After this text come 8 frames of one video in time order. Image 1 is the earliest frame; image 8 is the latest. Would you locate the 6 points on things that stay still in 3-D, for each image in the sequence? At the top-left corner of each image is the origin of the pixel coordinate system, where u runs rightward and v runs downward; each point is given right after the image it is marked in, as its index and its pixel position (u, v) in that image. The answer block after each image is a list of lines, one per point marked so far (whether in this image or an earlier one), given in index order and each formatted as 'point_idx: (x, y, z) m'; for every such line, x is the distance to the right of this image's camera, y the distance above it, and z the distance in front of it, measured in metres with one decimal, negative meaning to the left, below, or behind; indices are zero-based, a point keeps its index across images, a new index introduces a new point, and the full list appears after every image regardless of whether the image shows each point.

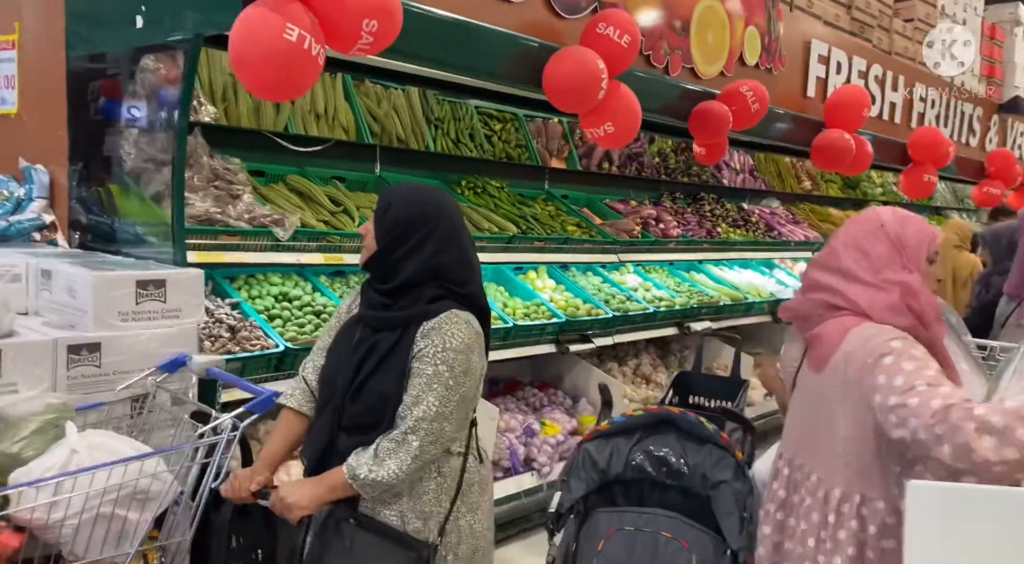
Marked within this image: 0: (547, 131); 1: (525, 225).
0: (+0.2, +0.9, +5.3) m
1: (+0.1, +0.3, +4.4) m
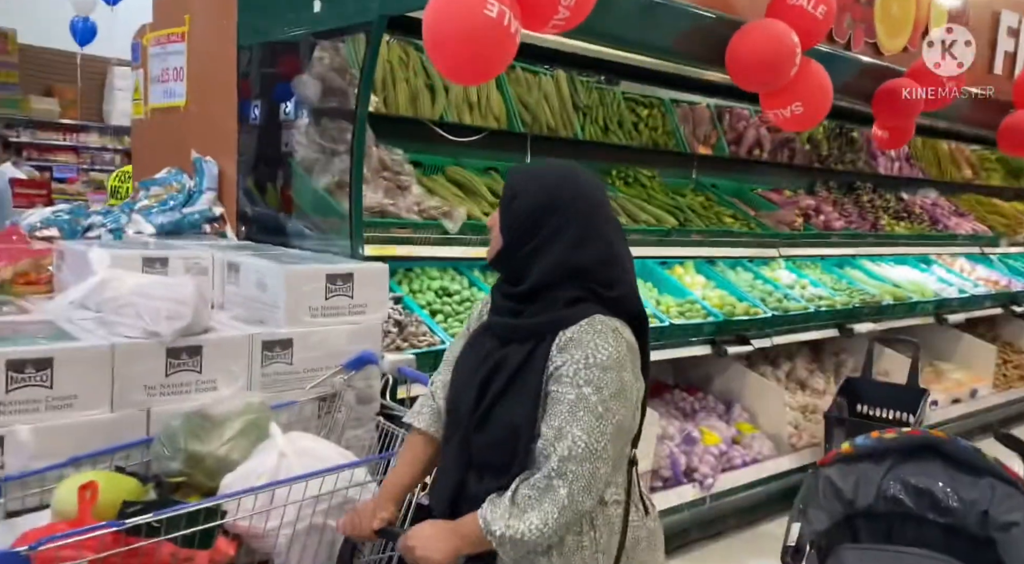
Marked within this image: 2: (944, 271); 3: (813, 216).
0: (+1.1, +1.0, +5.1) m
1: (+0.8, +0.3, +4.2) m
2: (+3.2, +0.1, +6.5) m
3: (+1.8, +0.4, +5.1) m
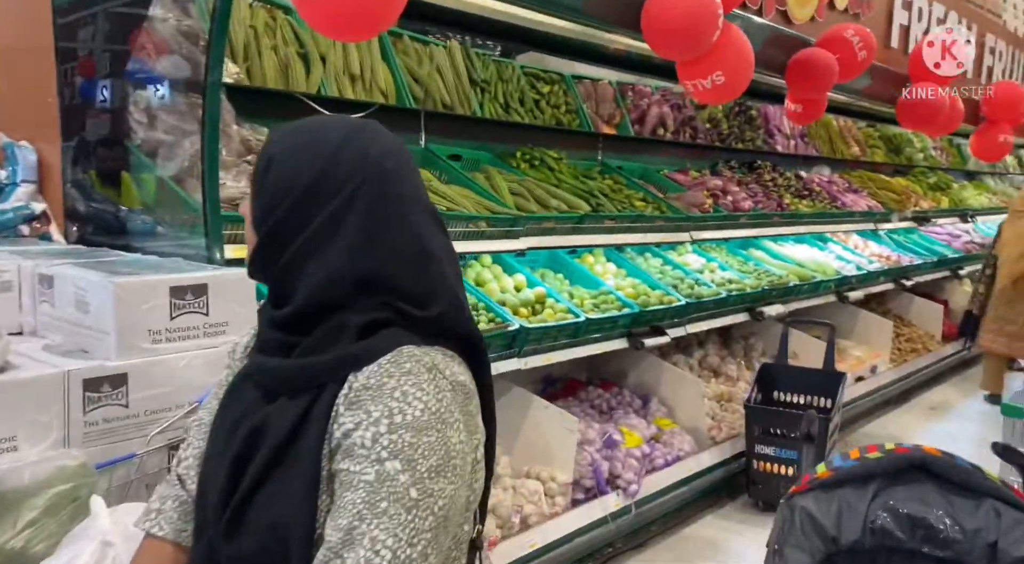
0: (+0.5, +1.0, +4.8) m
1: (+0.4, +0.3, +3.8) m
2: (+2.4, +0.2, +6.4) m
3: (+1.2, +0.5, +4.9) m
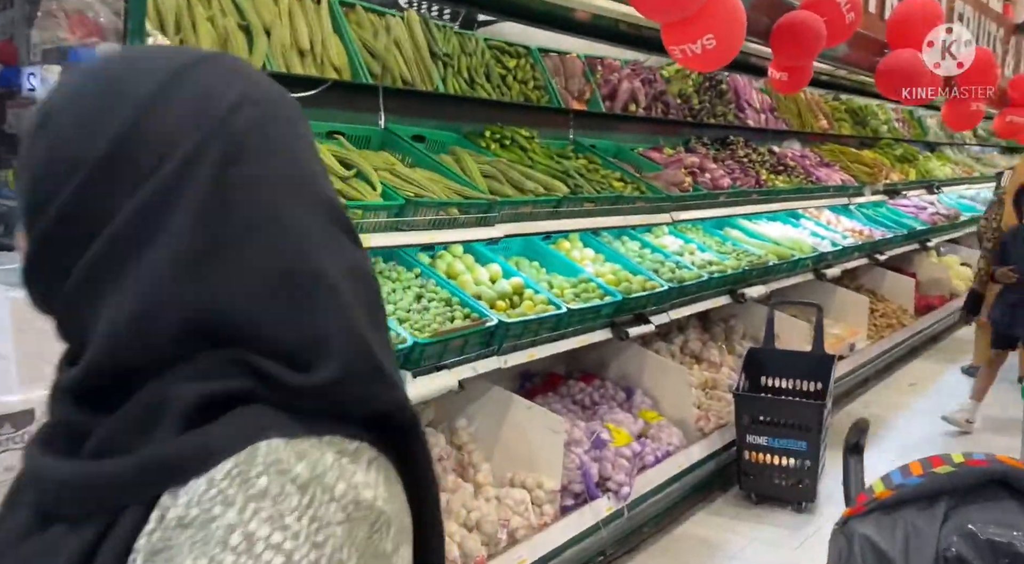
0: (+0.3, +1.1, +4.5) m
1: (+0.2, +0.4, +3.5) m
2: (+2.1, +0.4, +6.2) m
3: (+1.0, +0.6, +4.7) m
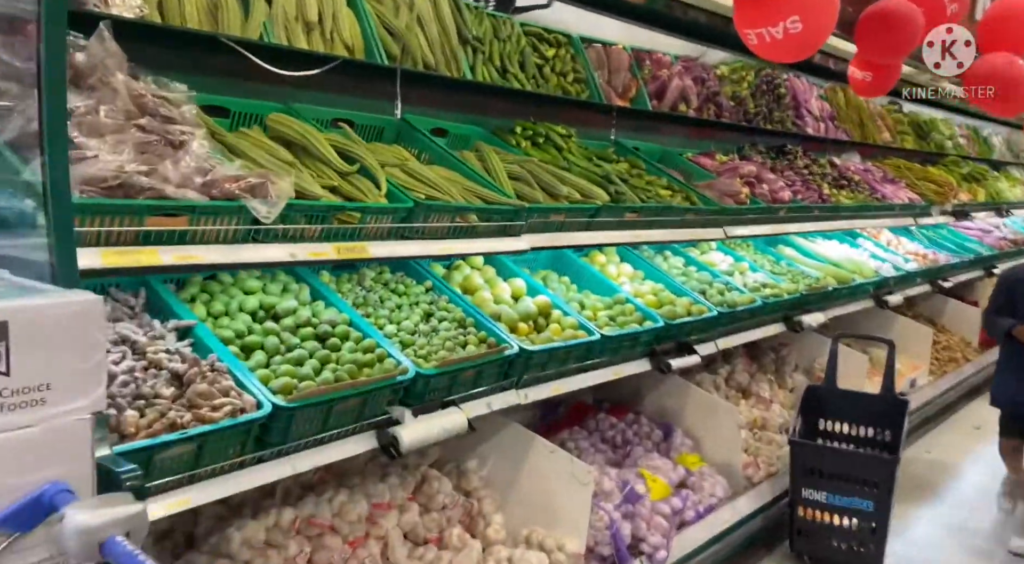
0: (+0.5, +1.0, +4.0) m
1: (+0.3, +0.3, +3.1) m
2: (+2.4, +0.2, +5.7) m
3: (+1.2, +0.5, +4.2) m
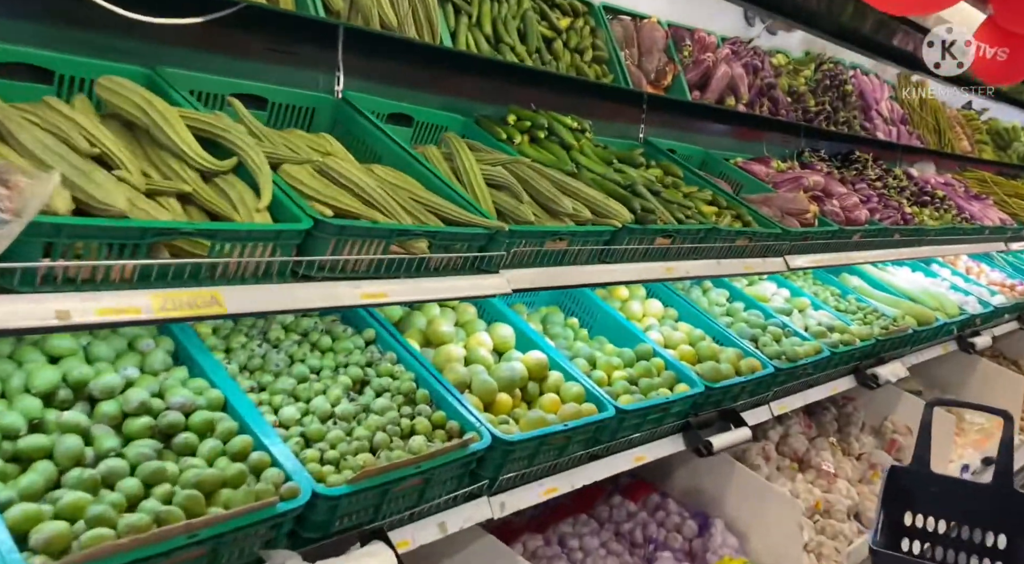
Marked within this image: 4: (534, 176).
0: (+0.5, +0.9, +3.2) m
1: (+0.3, +0.2, +2.2) m
2: (+2.4, 0.0, +4.8) m
3: (+1.2, +0.3, +3.3) m
4: (0.0, +0.2, +2.1) m
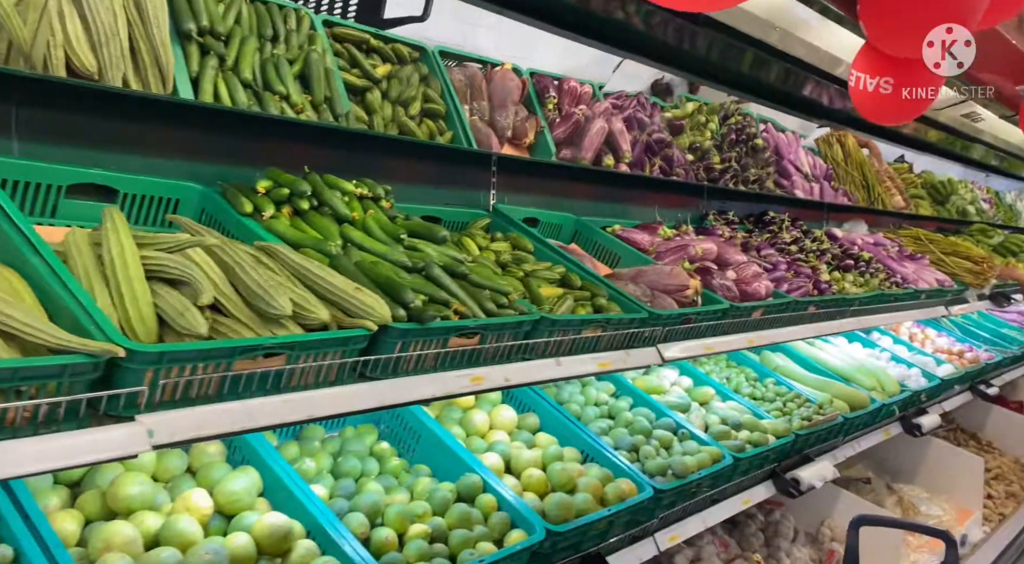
0: (-0.1, +0.6, +2.6) m
1: (-0.2, 0.0, +1.6) m
2: (+1.8, -0.3, +4.2) m
3: (+0.6, 0.0, +2.7) m
4: (-0.4, 0.0, +1.4) m
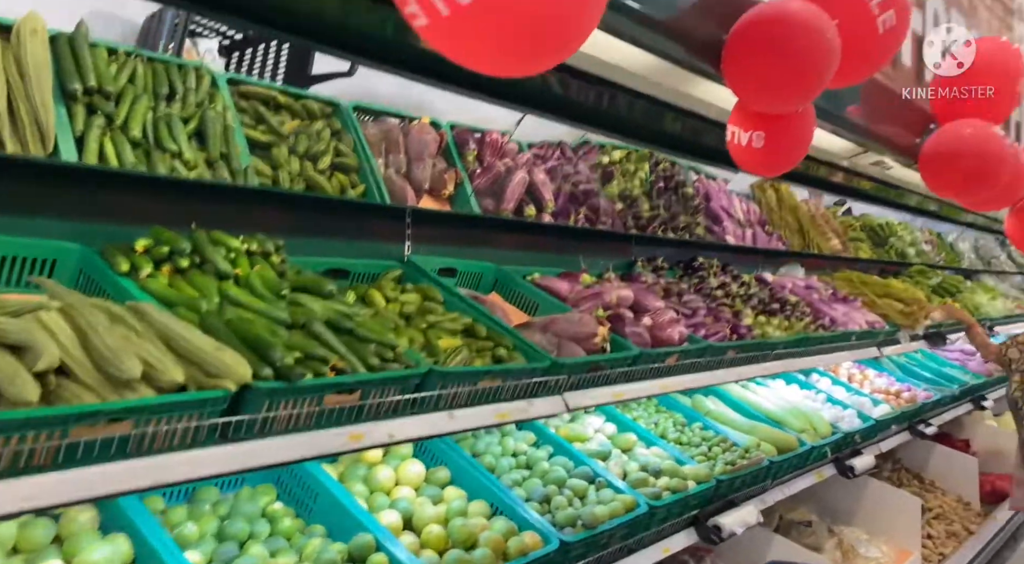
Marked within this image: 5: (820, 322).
0: (-0.4, +0.4, +2.6) m
1: (-0.4, -0.1, +1.6) m
2: (+1.5, -0.5, +4.2) m
3: (+0.4, -0.1, +2.7) m
4: (-0.7, -0.1, +1.4) m
5: (+1.4, -0.2, +4.0) m
